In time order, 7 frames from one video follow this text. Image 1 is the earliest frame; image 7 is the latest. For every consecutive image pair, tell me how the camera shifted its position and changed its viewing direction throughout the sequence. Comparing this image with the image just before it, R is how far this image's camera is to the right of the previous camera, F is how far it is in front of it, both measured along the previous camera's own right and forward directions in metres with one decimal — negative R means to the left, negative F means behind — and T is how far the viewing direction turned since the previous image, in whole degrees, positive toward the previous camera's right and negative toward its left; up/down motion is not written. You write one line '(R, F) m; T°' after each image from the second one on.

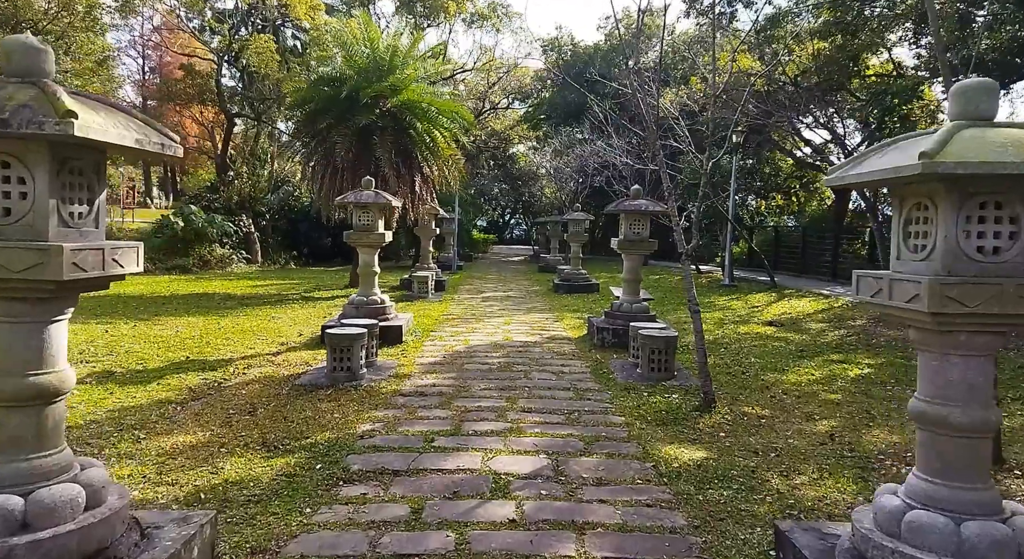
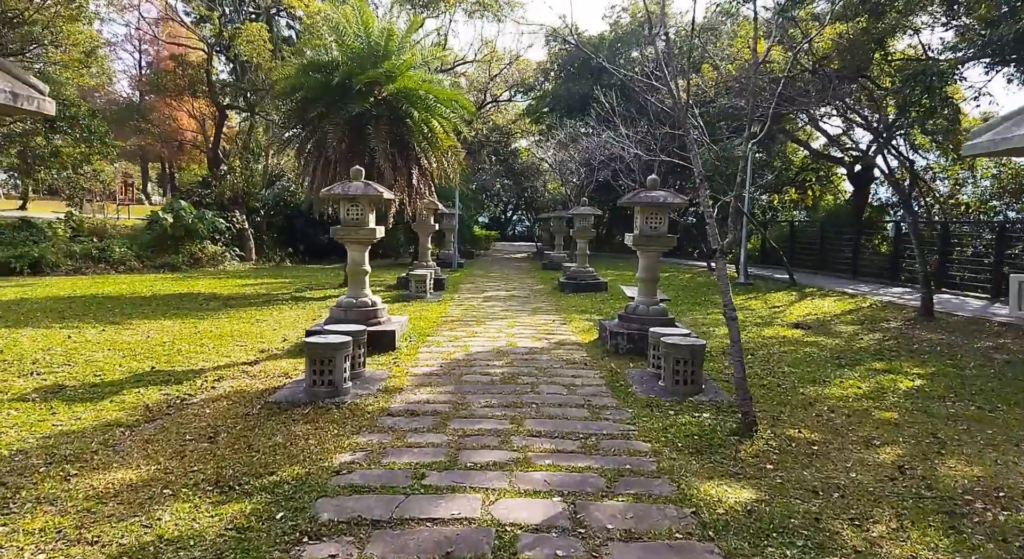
(0.0, +0.7) m; 0°
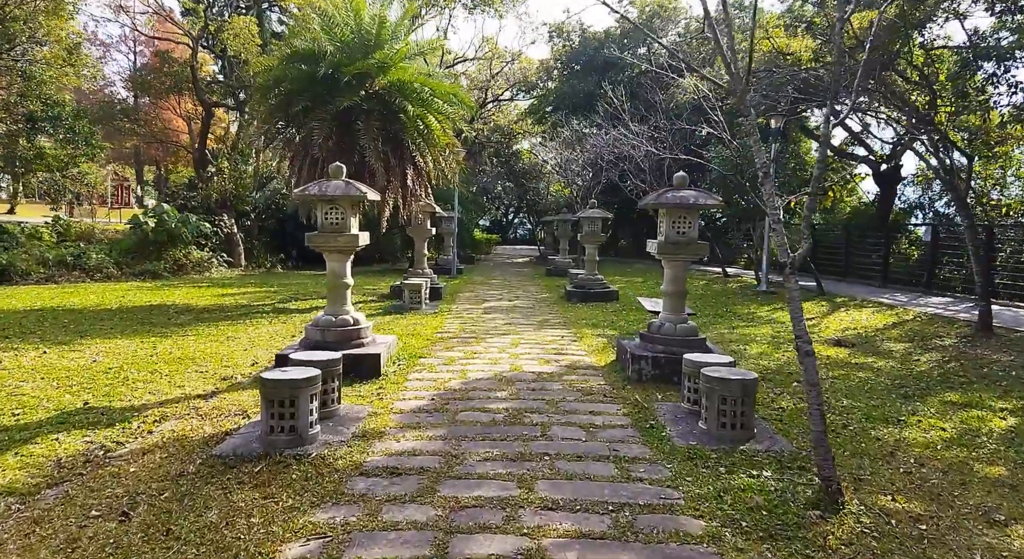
(0.0, +0.9) m; 0°
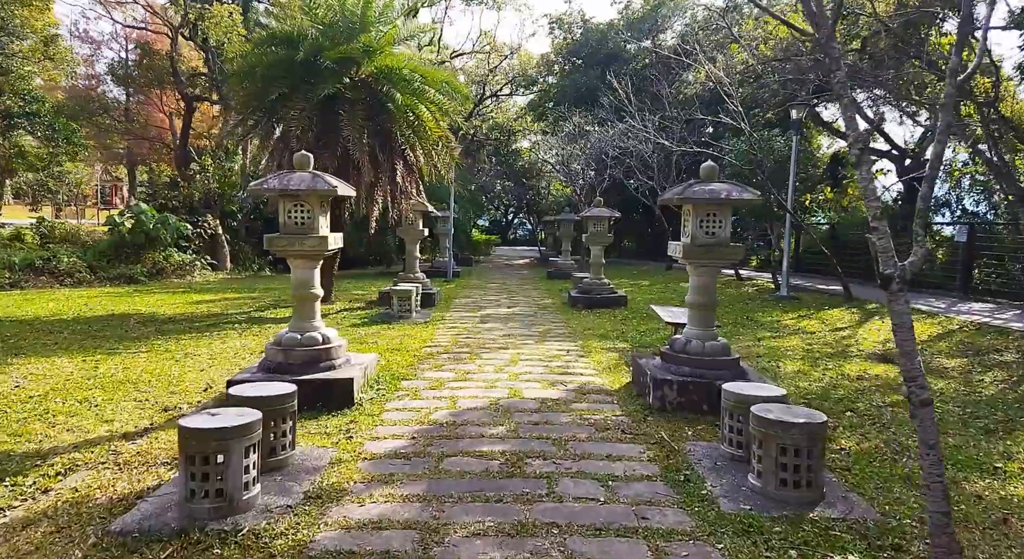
(0.0, +0.9) m; 0°
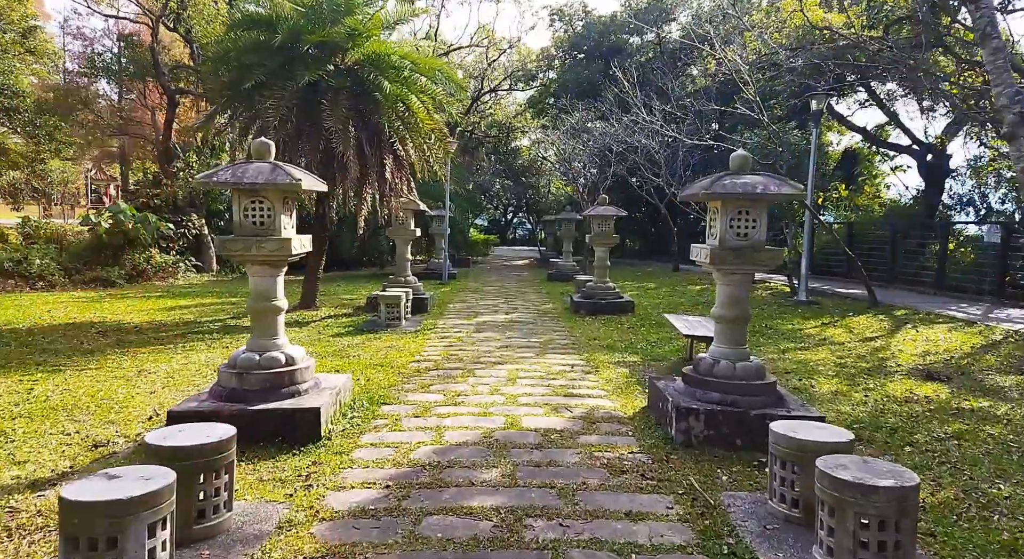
(0.0, +0.7) m; 0°
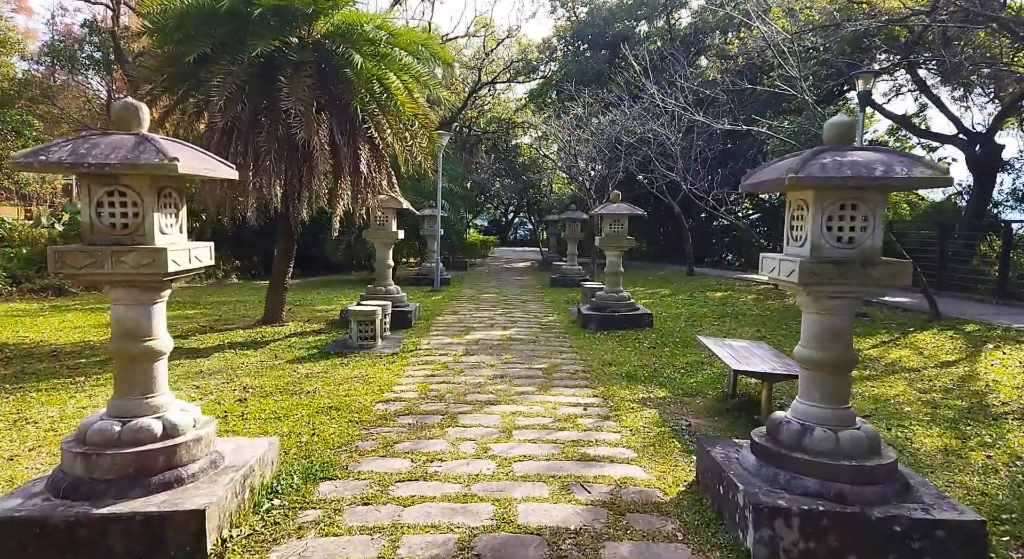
(0.0, +1.3) m; 0°
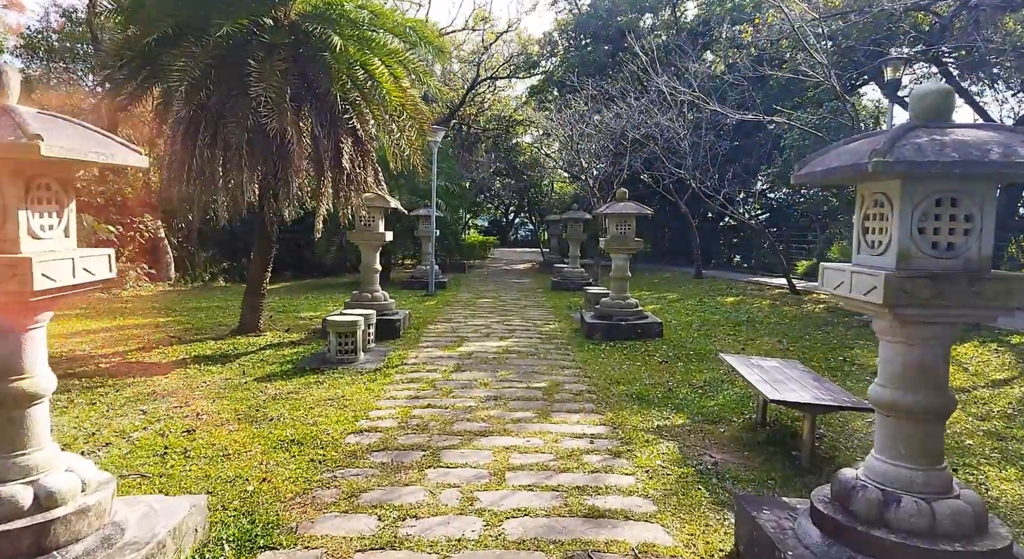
(0.0, +0.7) m; 0°
